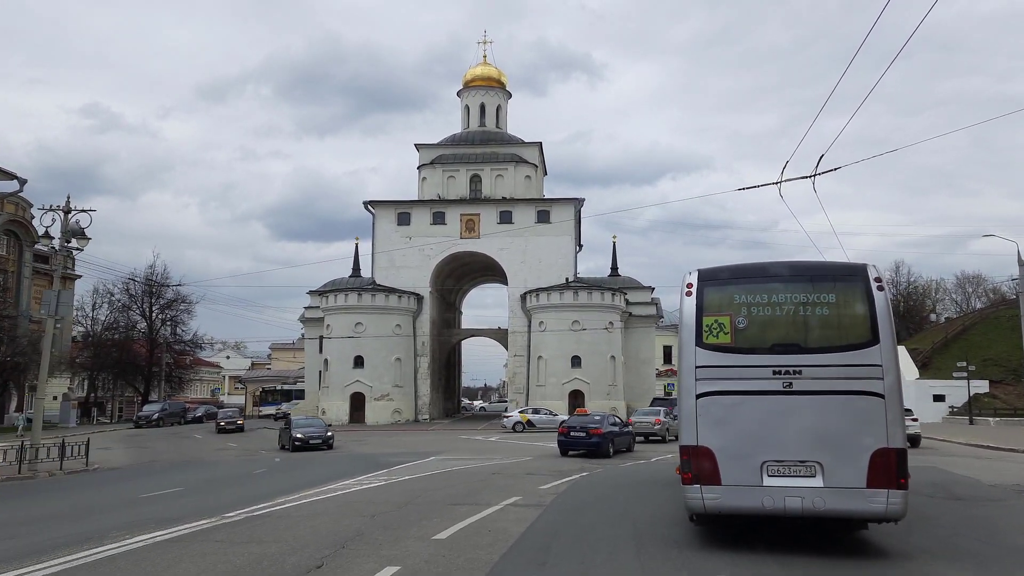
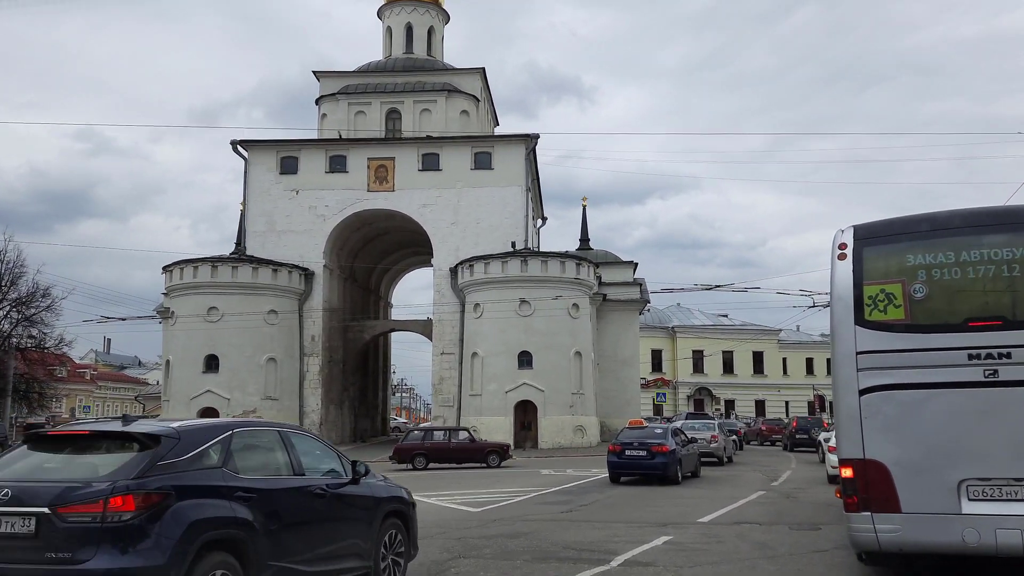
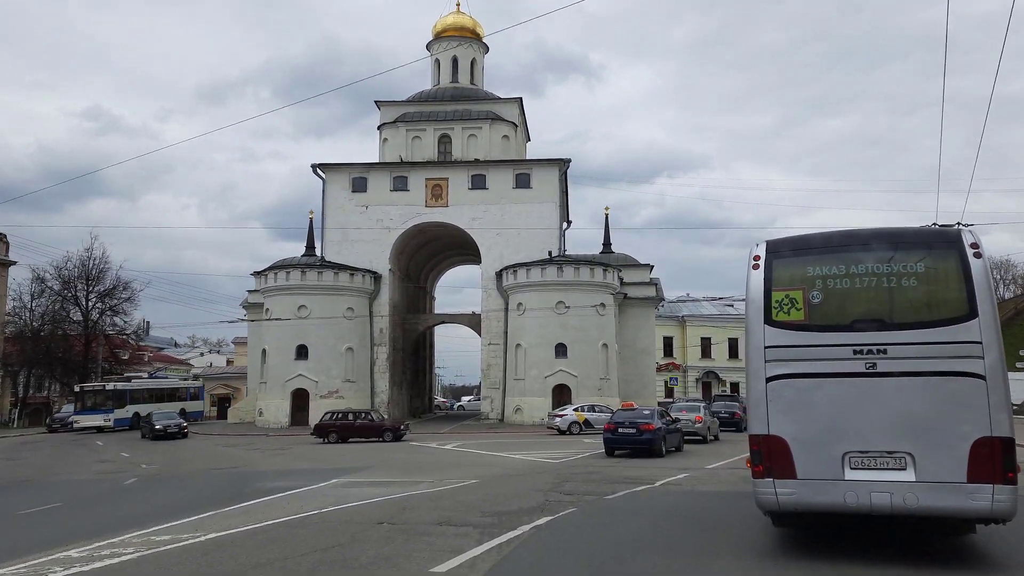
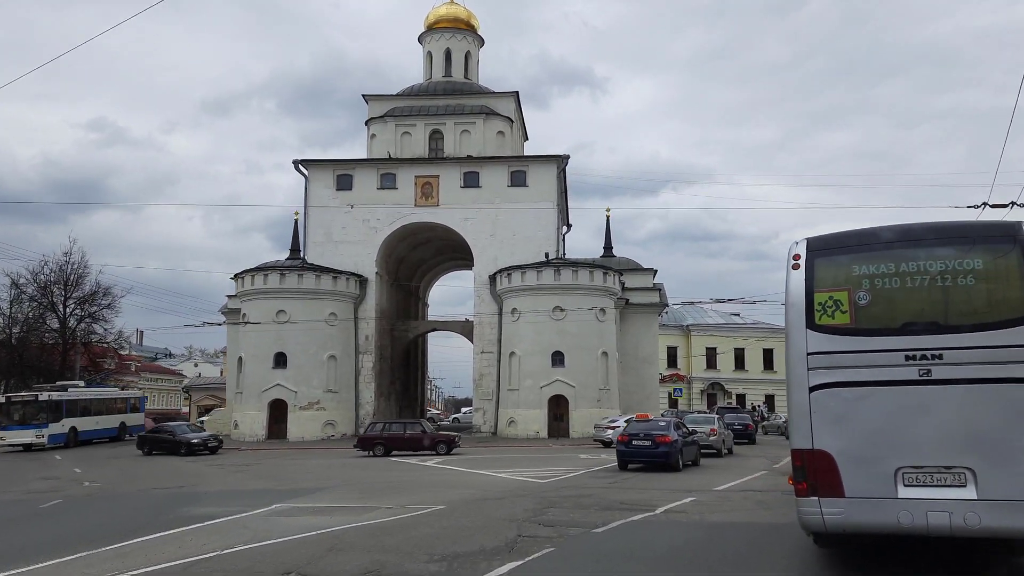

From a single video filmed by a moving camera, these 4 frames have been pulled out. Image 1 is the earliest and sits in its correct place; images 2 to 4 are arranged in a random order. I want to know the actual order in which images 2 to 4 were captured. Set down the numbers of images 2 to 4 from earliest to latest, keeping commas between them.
3, 4, 2
